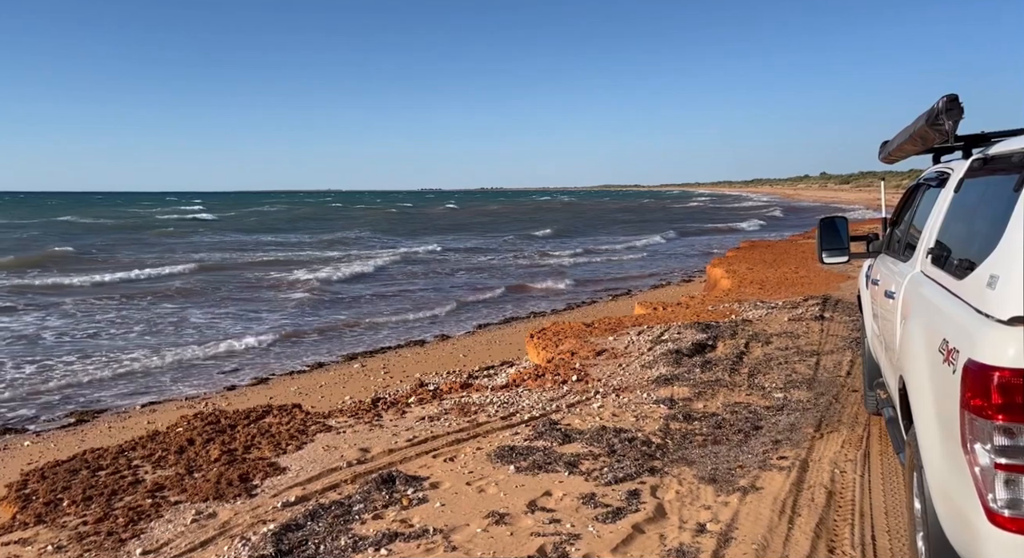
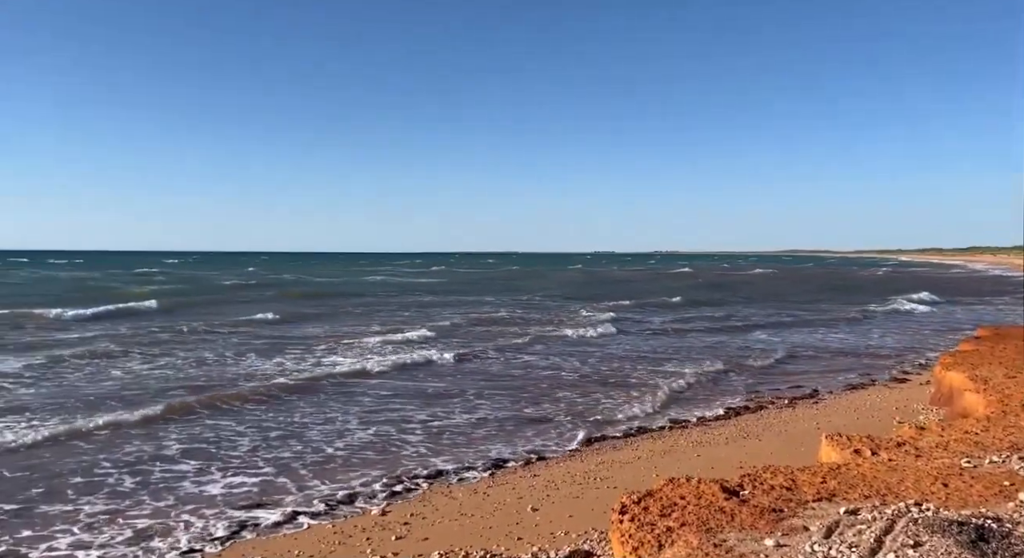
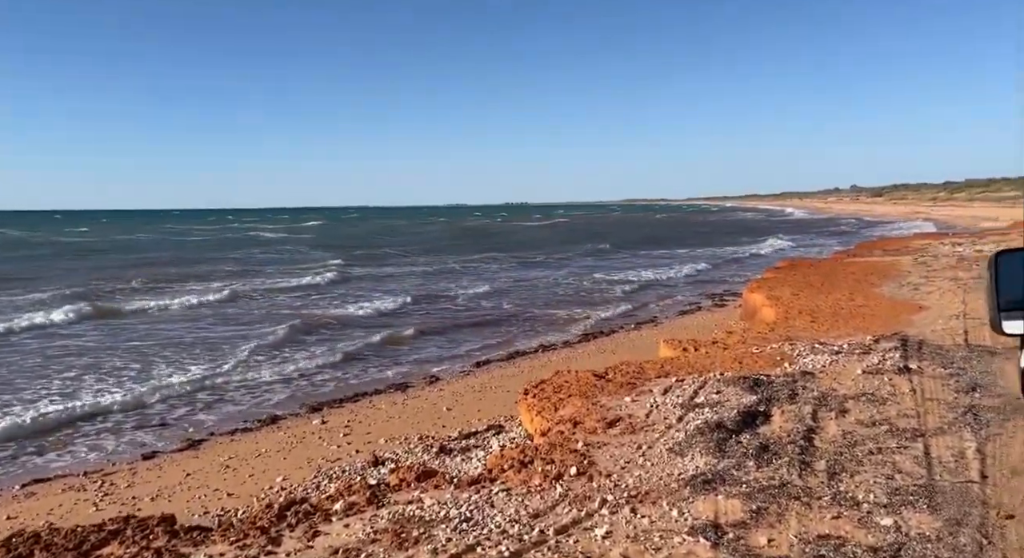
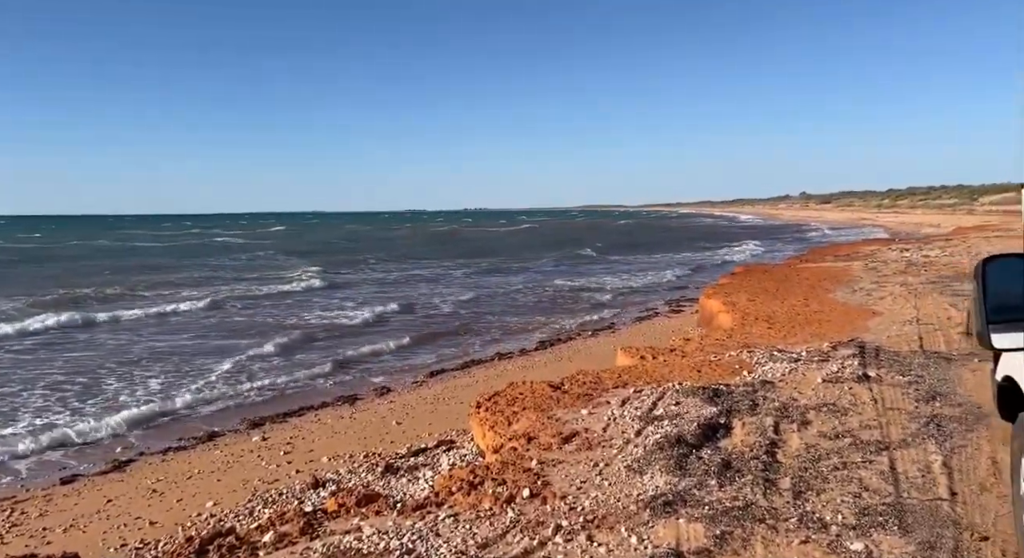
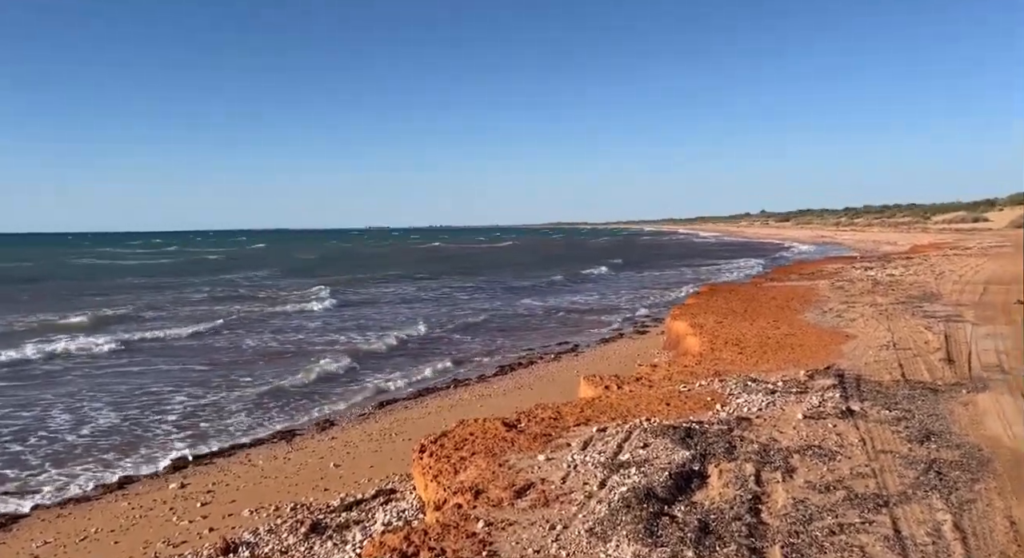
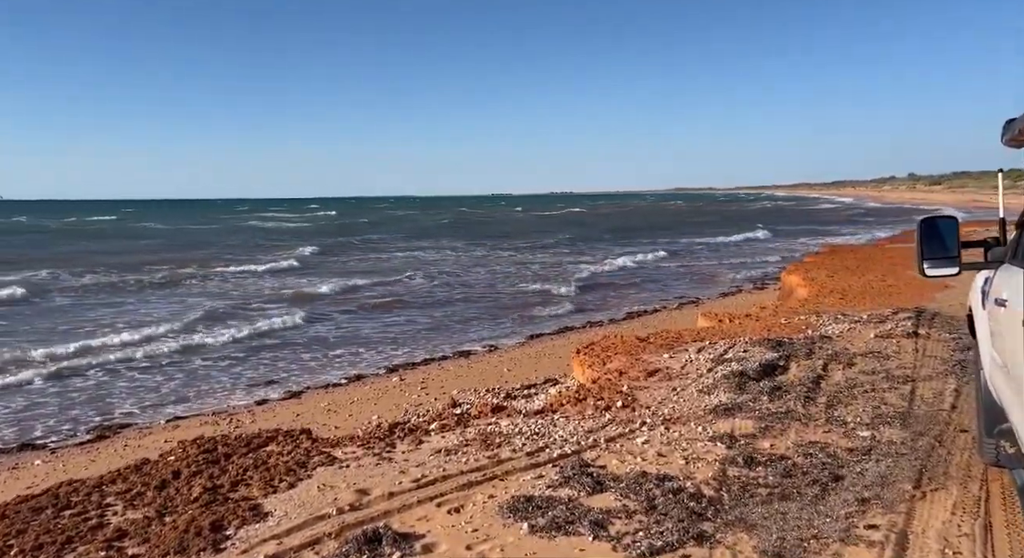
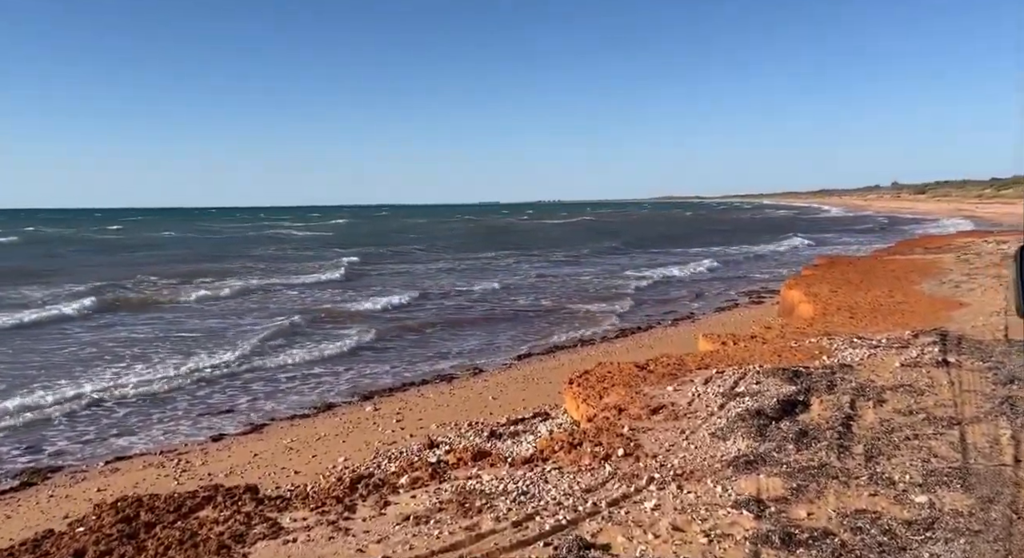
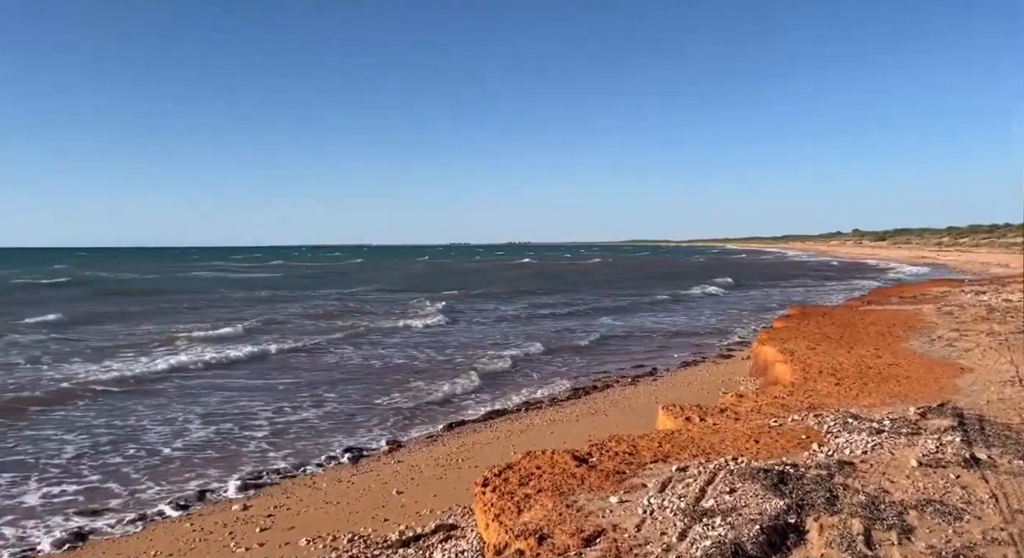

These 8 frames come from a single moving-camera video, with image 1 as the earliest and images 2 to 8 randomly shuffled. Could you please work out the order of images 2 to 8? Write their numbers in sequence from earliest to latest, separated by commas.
6, 7, 3, 4, 5, 8, 2
